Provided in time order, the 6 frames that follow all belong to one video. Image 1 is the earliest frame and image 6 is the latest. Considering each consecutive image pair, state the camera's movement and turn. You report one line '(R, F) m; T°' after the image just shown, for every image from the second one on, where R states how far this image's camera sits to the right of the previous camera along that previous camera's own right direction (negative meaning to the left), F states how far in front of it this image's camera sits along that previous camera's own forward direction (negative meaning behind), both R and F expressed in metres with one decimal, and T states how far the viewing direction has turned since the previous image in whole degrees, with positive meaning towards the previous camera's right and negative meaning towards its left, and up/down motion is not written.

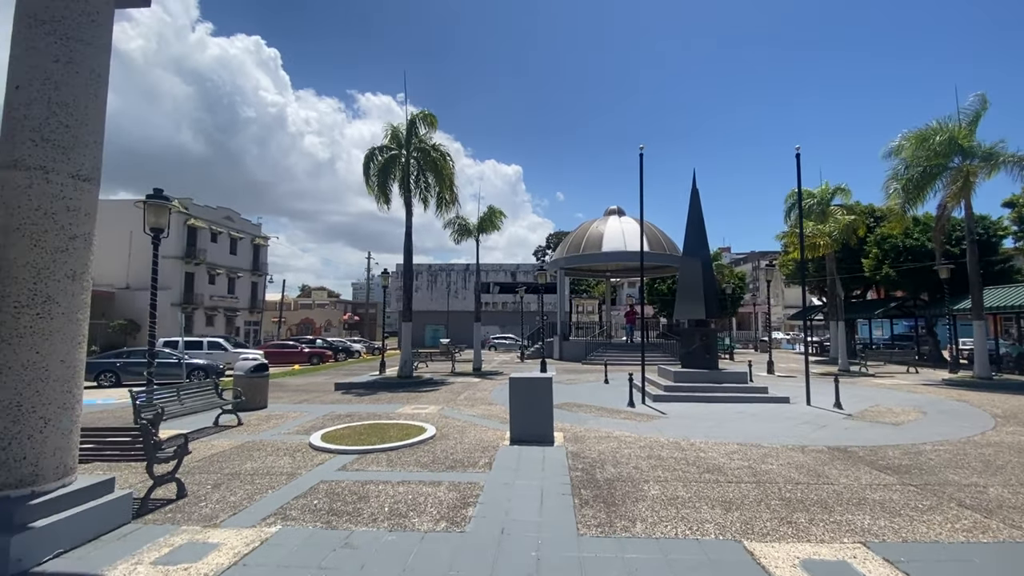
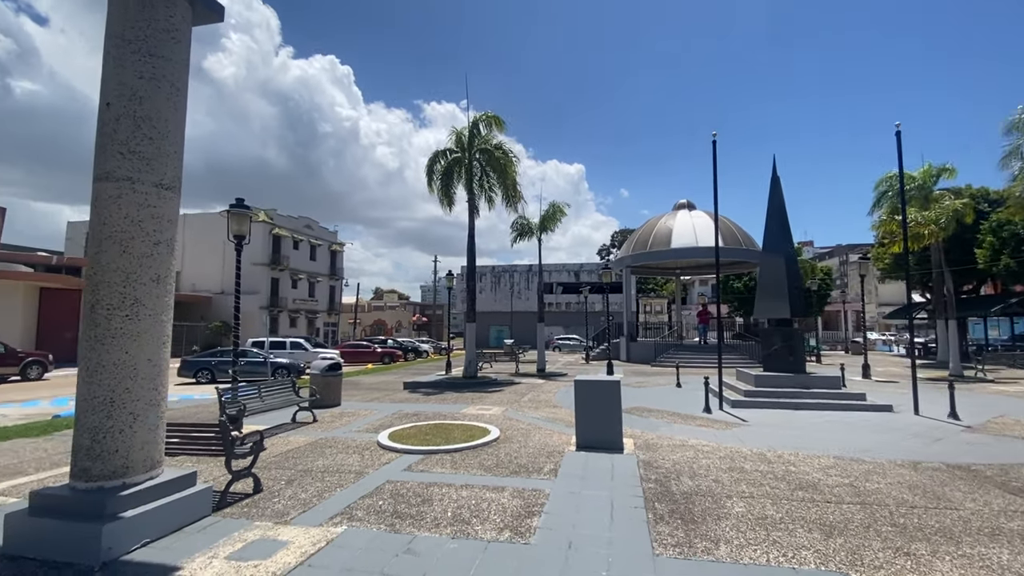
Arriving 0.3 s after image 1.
(0.0, +0.3) m; -8°
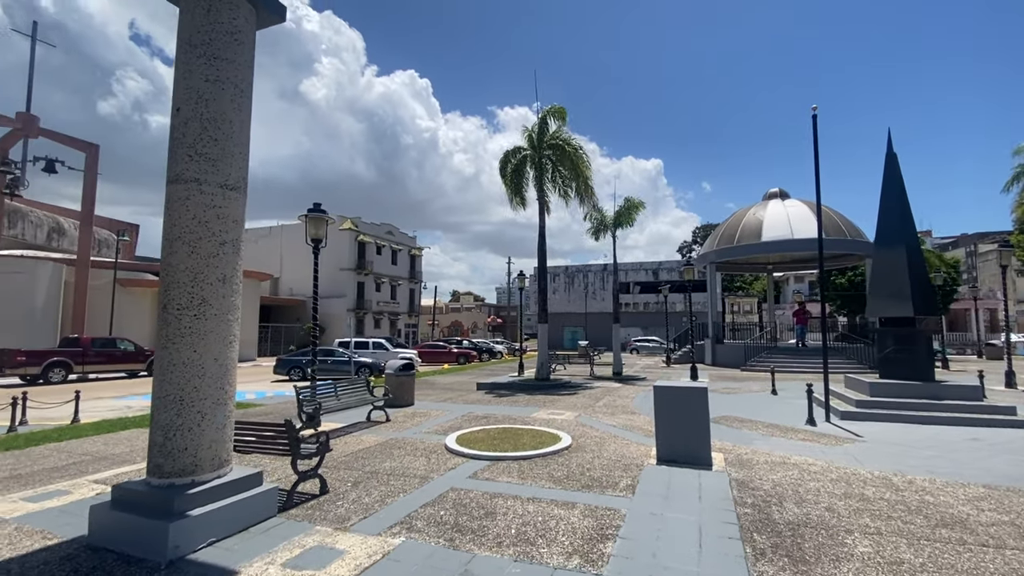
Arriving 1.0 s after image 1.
(+0.1, +0.5) m; -9°
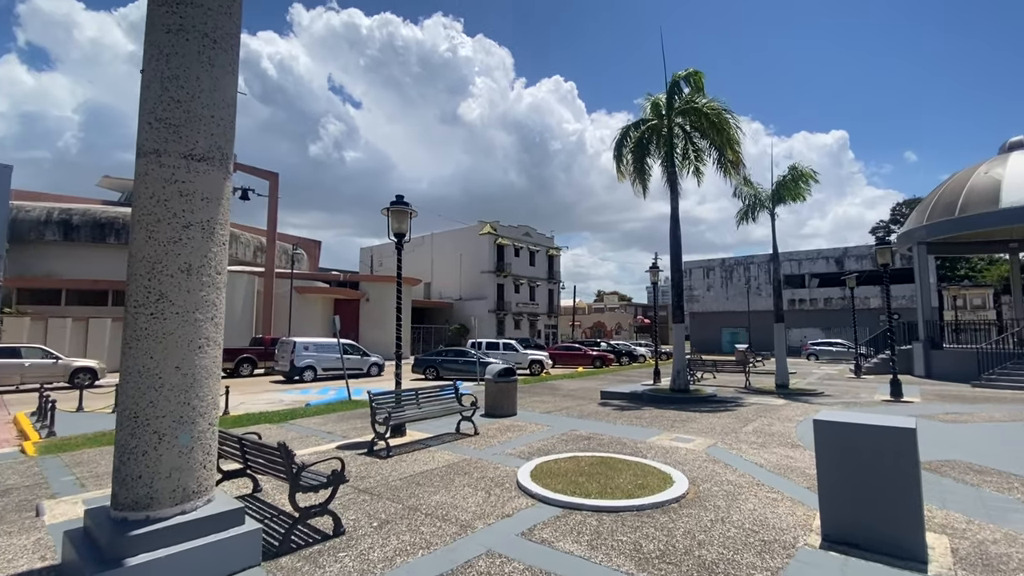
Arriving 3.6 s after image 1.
(+0.8, +1.9) m; -18°
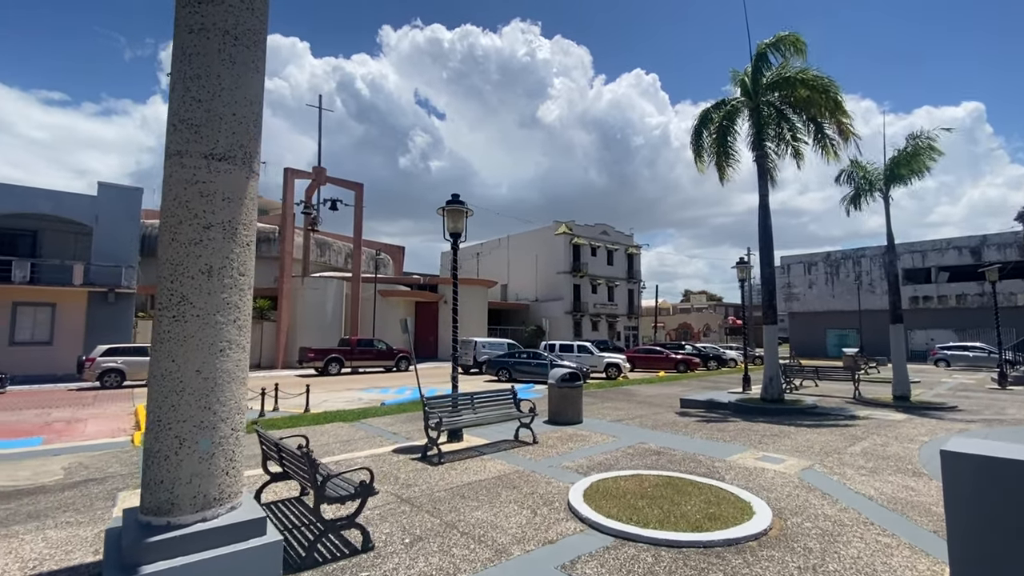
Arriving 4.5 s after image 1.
(+0.4, +0.6) m; -10°
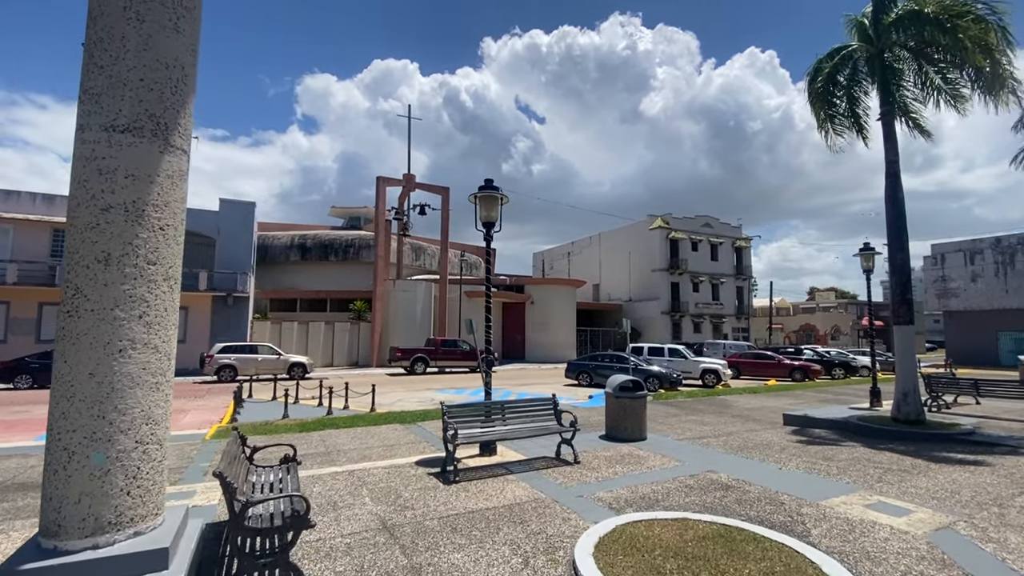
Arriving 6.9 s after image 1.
(+1.0, +1.2) m; -12°
